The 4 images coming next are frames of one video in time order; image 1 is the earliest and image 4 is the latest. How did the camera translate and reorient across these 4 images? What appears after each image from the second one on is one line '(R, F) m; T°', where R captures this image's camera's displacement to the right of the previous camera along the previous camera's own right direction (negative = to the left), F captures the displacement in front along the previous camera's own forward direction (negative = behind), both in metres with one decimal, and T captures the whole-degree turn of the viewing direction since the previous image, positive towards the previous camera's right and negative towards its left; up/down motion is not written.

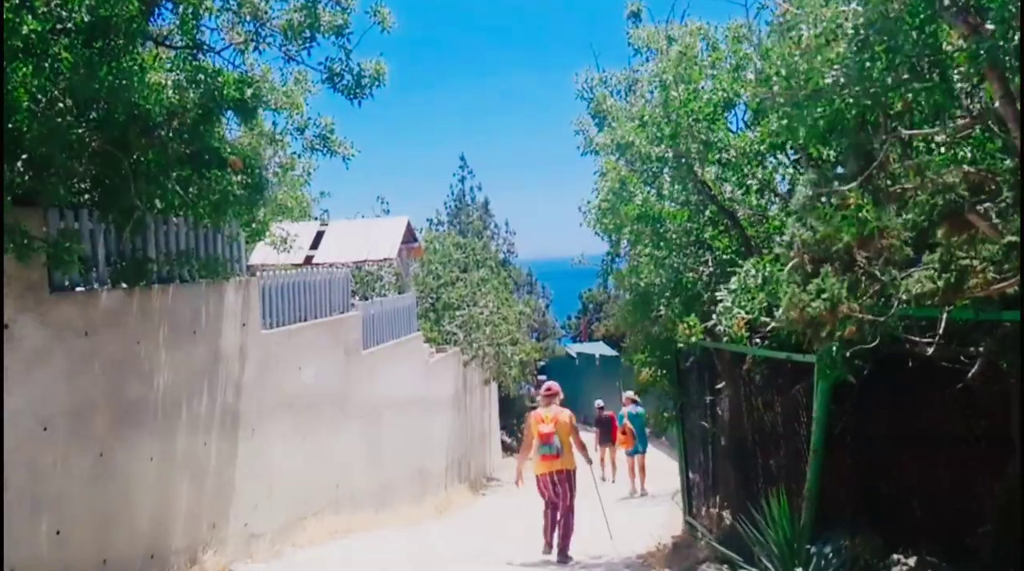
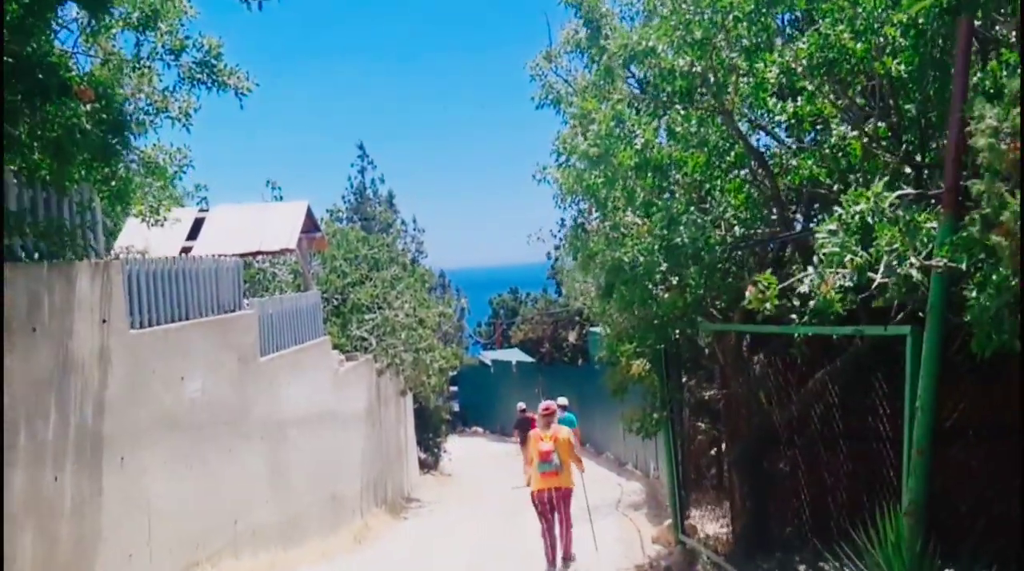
(-0.3, +1.9) m; +6°
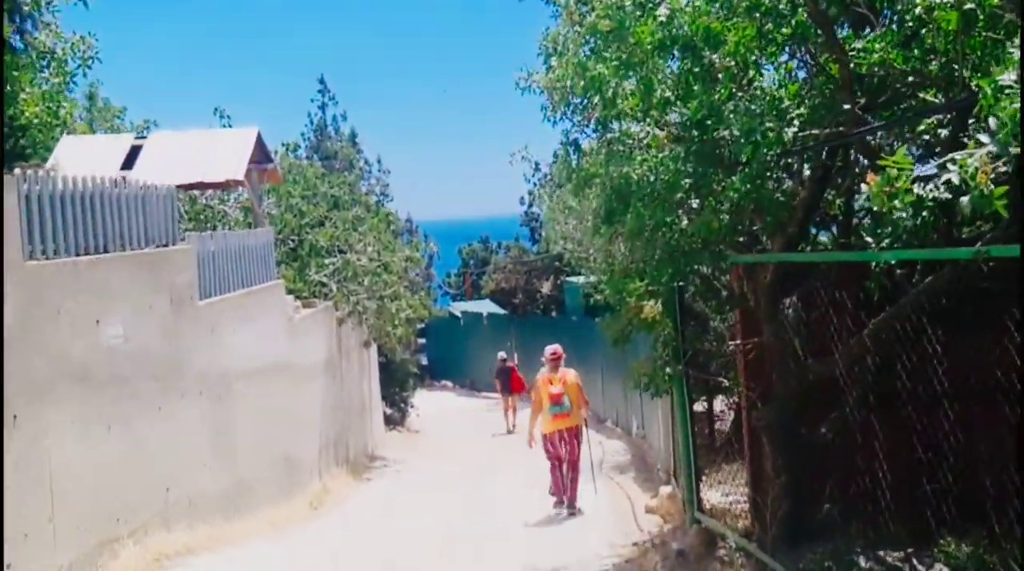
(-0.1, +1.3) m; +2°
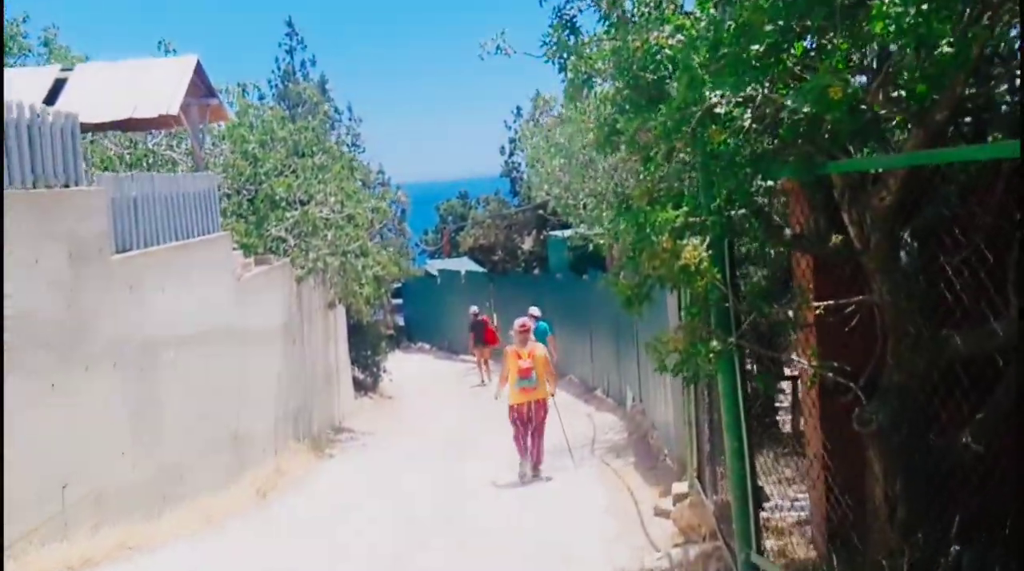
(0.0, +1.6) m; +1°
